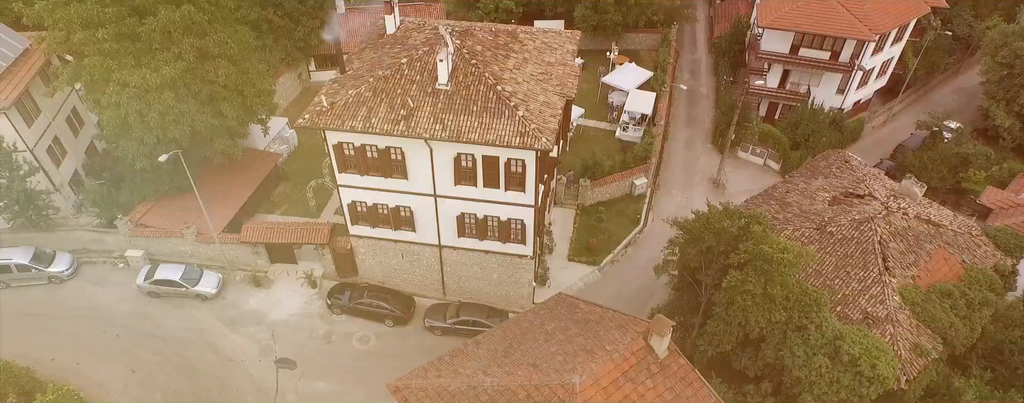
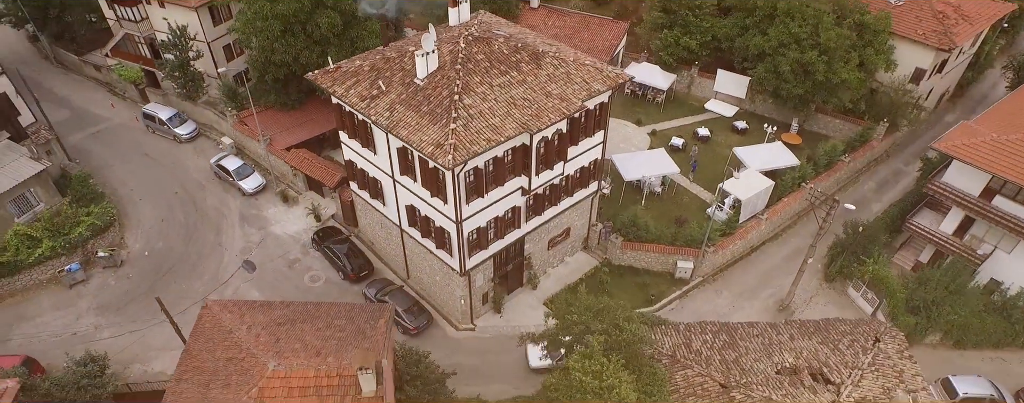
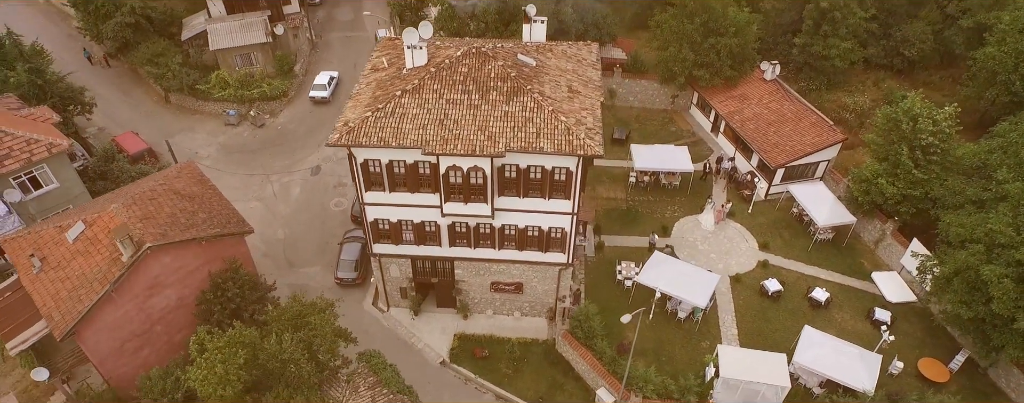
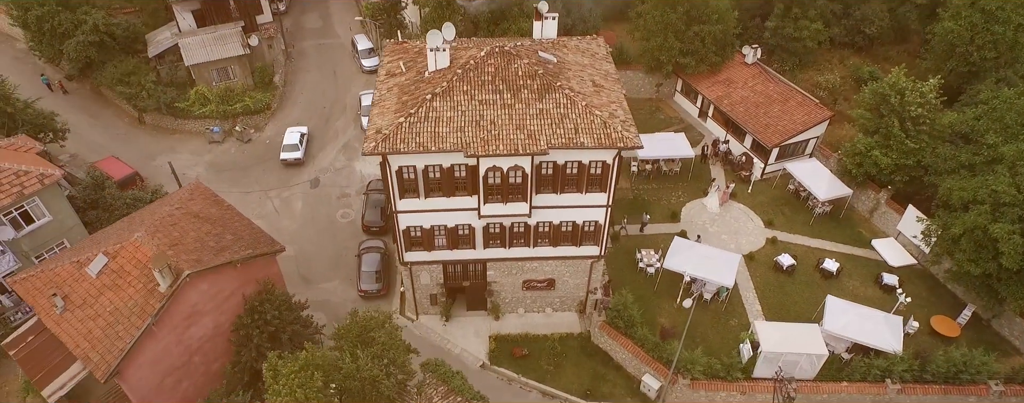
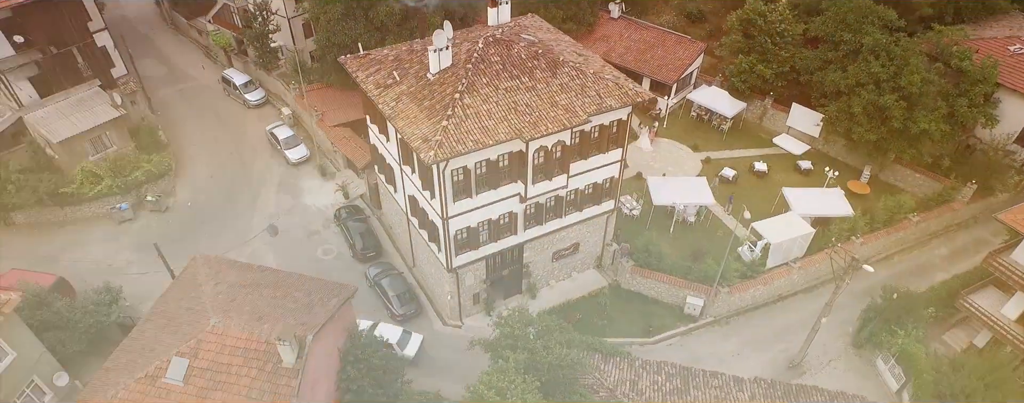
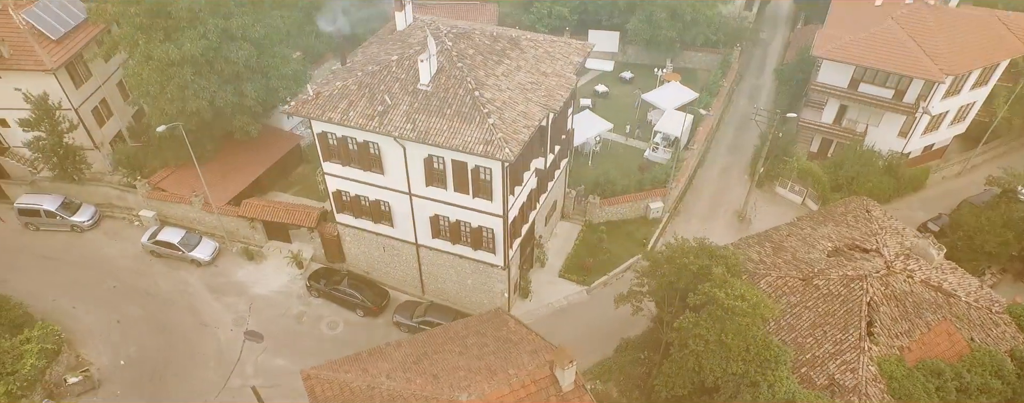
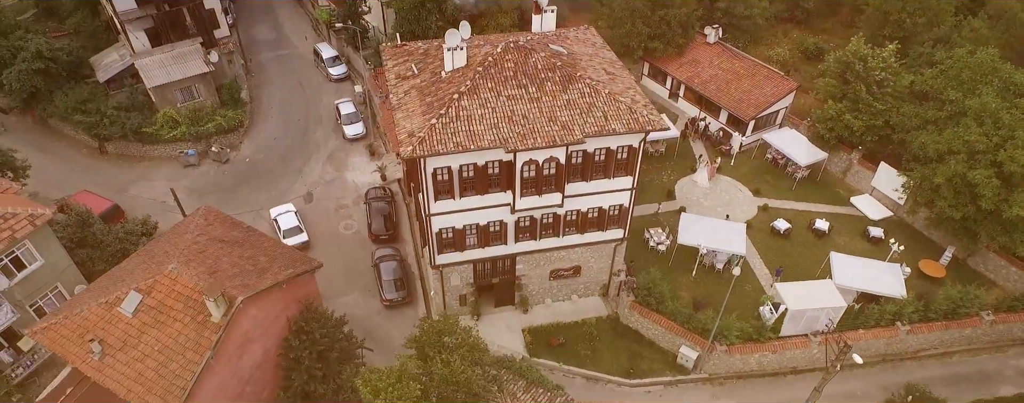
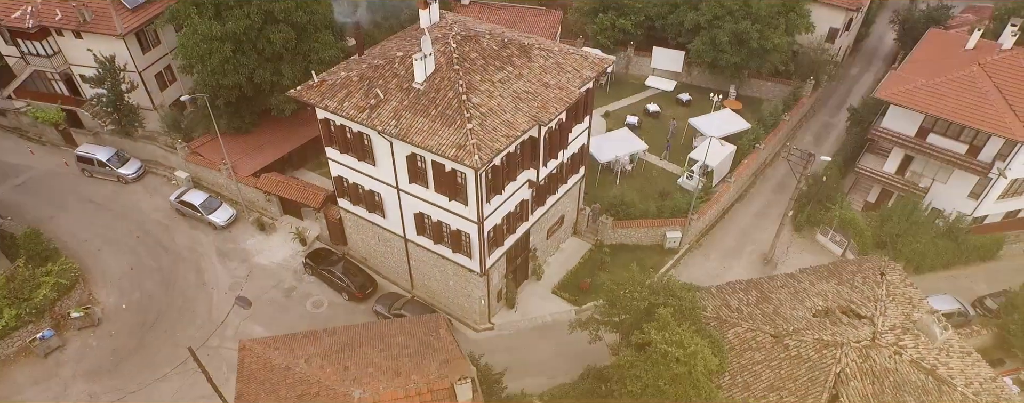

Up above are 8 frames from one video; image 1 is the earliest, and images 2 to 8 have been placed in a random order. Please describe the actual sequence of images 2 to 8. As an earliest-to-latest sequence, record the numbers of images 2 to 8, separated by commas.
6, 8, 2, 5, 7, 4, 3
